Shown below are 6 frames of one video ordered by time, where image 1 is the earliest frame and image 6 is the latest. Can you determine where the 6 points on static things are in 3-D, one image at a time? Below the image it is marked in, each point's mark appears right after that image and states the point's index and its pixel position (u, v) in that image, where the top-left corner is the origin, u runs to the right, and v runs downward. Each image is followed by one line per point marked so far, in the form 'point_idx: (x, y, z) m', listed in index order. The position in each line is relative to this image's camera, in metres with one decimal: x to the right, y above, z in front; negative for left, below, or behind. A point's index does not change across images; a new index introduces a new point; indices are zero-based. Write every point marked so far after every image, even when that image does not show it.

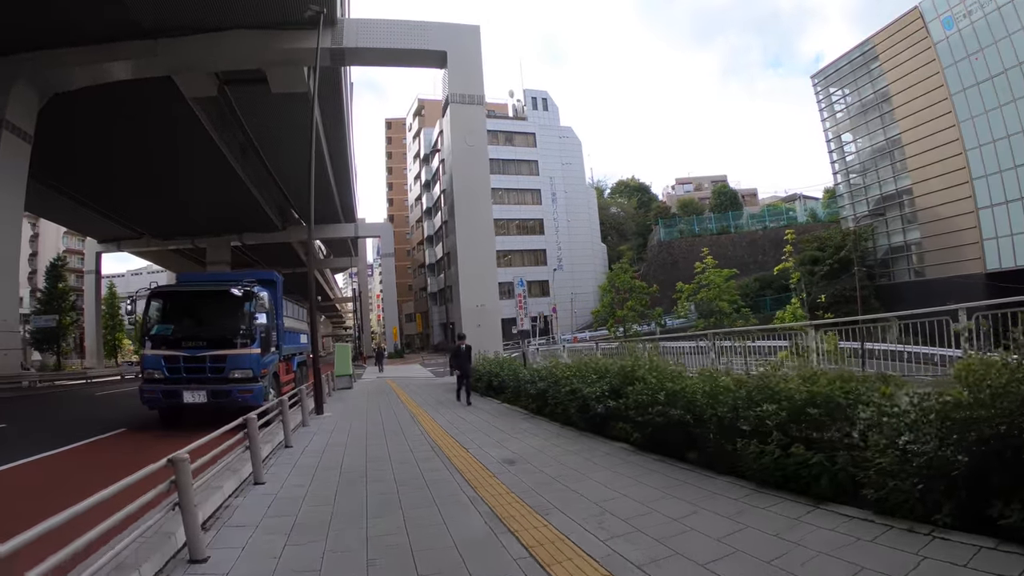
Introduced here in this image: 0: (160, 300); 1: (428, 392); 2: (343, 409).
0: (-5.3, -0.2, +8.0) m
1: (-2.4, -3.0, +15.4) m
2: (-4.0, -2.9, +12.7) m
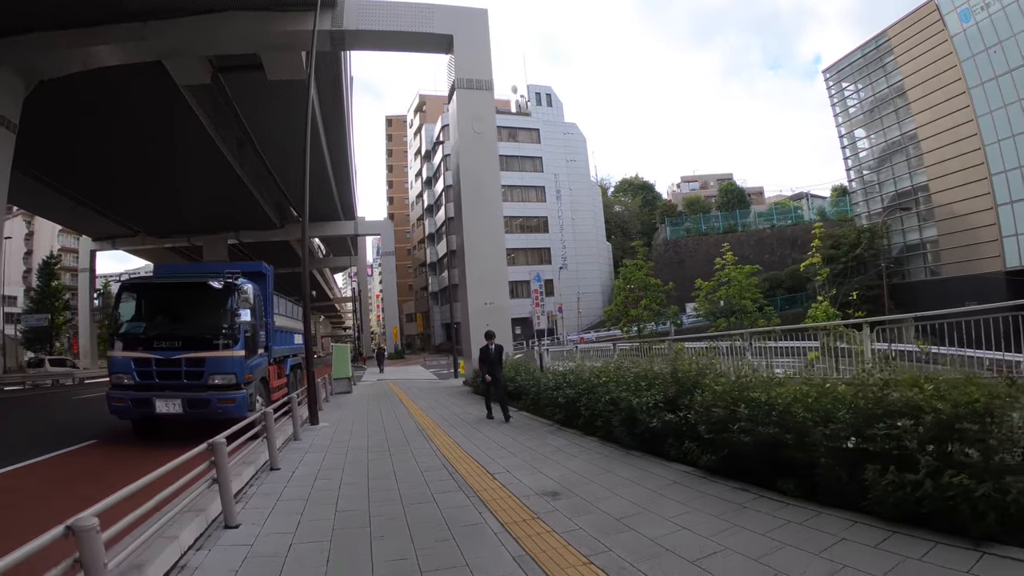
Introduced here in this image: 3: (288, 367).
0: (-5.0, -0.1, +7.0) m
1: (-2.2, -2.9, +14.4) m
2: (-3.7, -2.8, +11.7) m
3: (-4.3, -1.5, +10.1) m
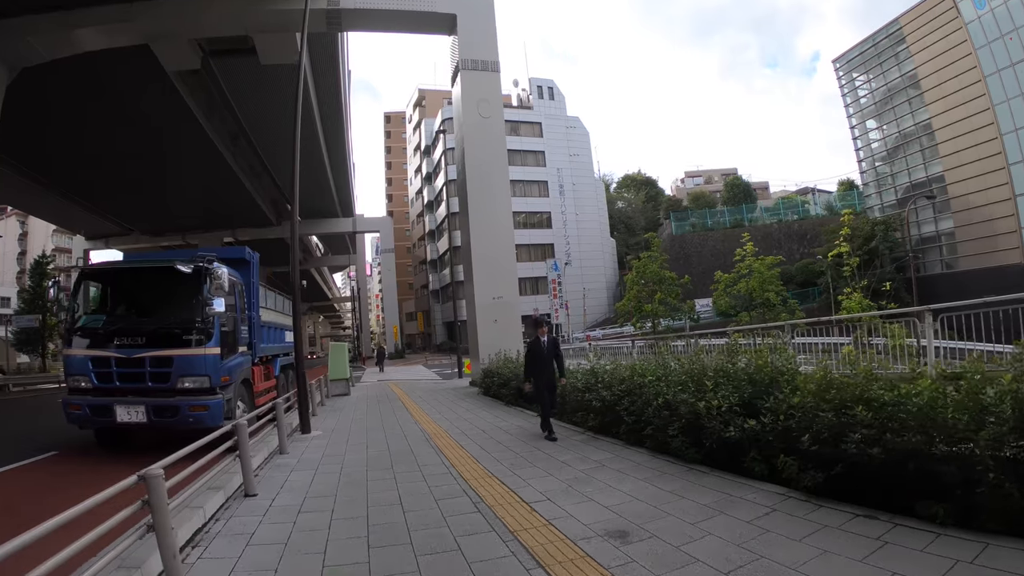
0: (-4.7, +0.1, +6.0) m
1: (-1.9, -2.7, +13.4) m
2: (-3.4, -2.6, +10.7) m
3: (-4.0, -1.4, +9.2) m
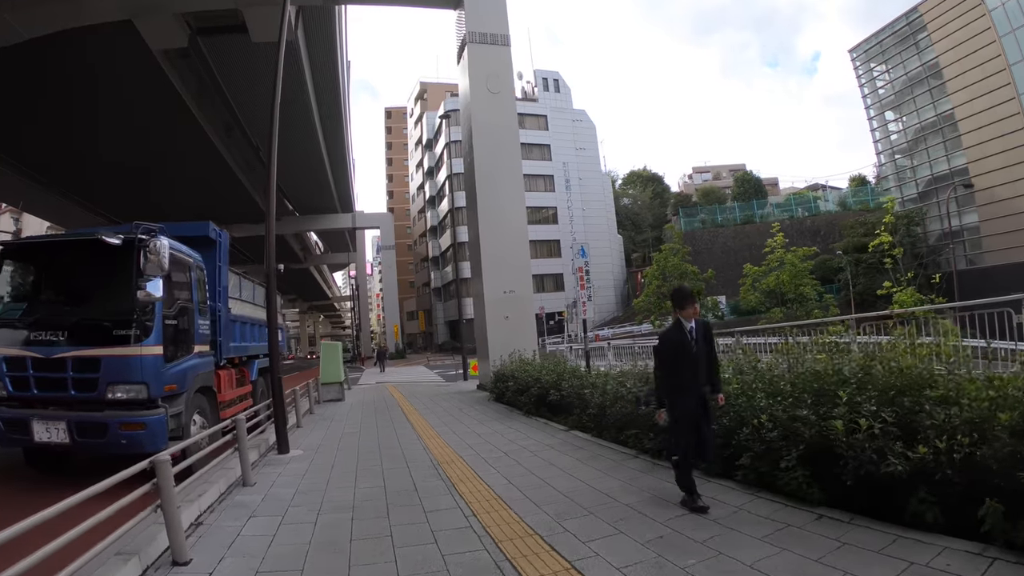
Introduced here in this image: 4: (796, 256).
0: (-4.5, +0.2, +4.8) m
1: (-1.6, -2.6, +12.2) m
2: (-3.2, -2.5, +9.5) m
3: (-3.8, -1.2, +7.9) m
4: (+7.9, +0.9, +14.9) m
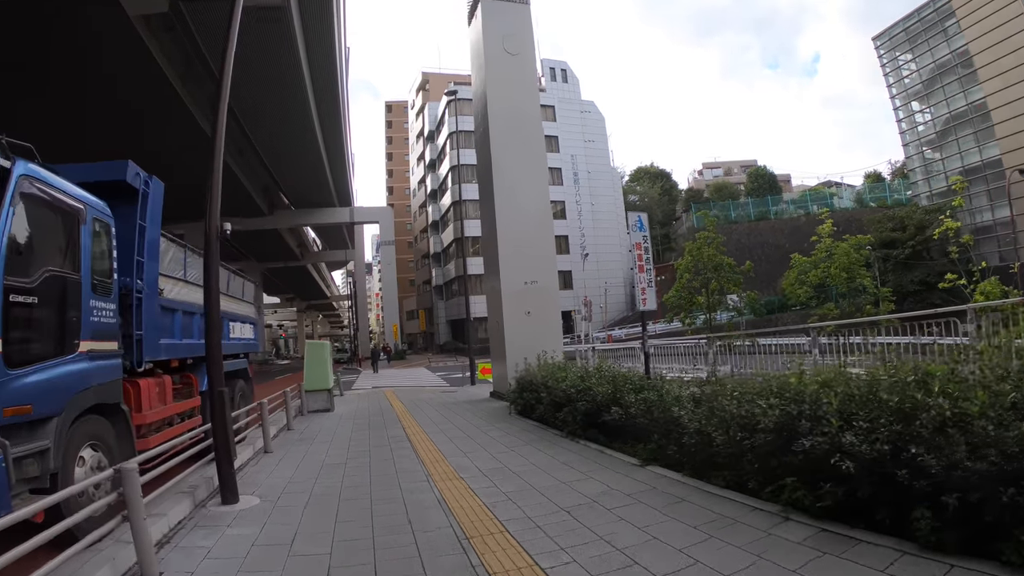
0: (-4.1, +0.4, +3.1) m
1: (-1.3, -2.4, +10.5) m
2: (-2.8, -2.3, +7.8) m
3: (-3.4, -1.0, +6.2) m
4: (+8.3, +1.1, +13.2) m
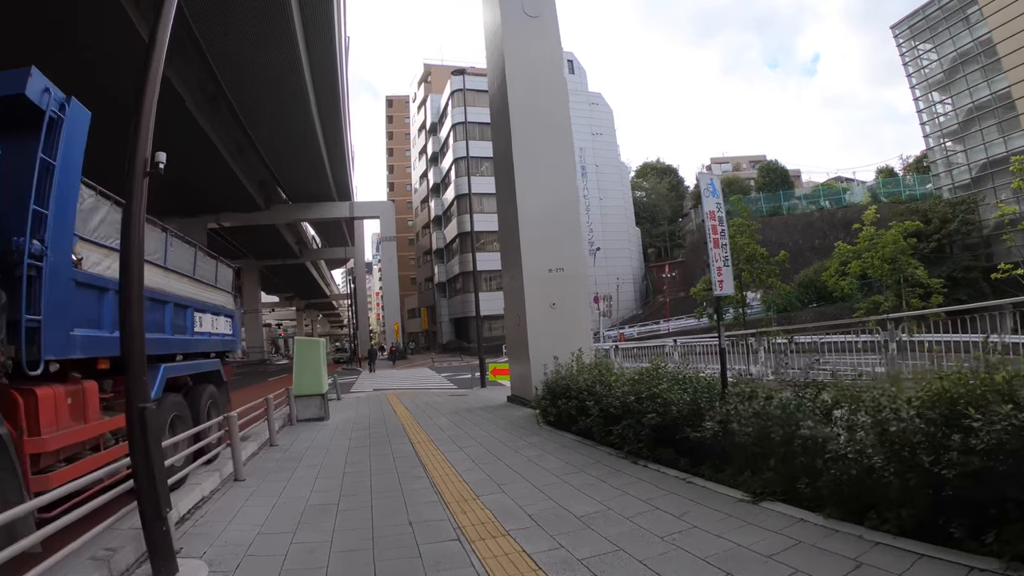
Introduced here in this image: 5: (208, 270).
0: (-3.8, +0.6, +1.9) m
1: (-0.9, -2.2, +9.3) m
2: (-2.4, -2.1, +6.6) m
3: (-3.1, -0.8, +5.1) m
4: (+8.6, +1.2, +12.0) m
5: (-3.9, +0.2, +7.2) m
